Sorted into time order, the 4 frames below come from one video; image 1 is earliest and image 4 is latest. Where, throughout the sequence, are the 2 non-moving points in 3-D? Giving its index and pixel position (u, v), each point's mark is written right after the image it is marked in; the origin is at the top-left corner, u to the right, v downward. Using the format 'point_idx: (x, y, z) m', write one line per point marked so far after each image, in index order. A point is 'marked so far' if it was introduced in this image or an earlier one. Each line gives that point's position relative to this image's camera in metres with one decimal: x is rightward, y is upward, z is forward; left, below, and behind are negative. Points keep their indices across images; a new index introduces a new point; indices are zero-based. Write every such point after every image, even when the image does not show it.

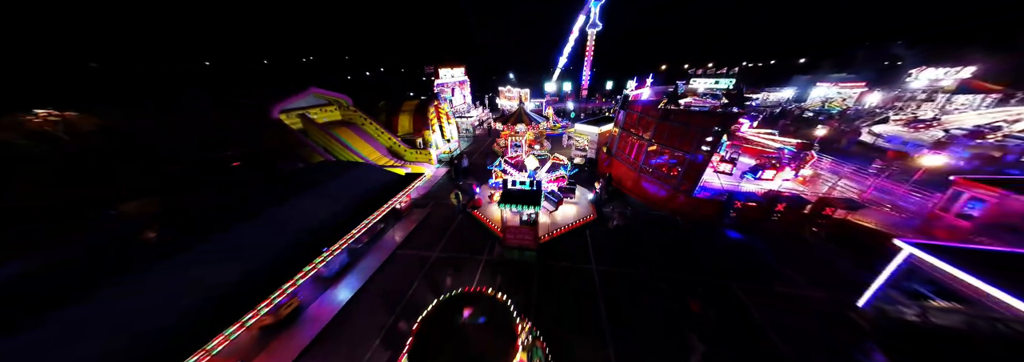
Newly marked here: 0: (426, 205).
0: (-3.7, -1.0, +7.8) m
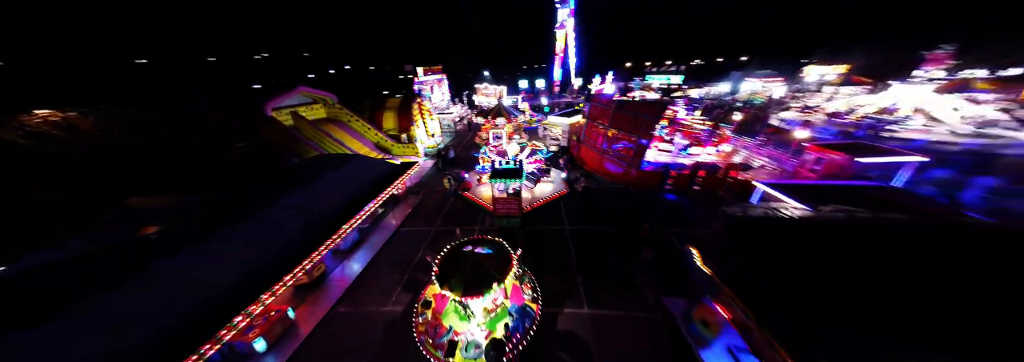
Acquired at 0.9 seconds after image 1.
0: (-4.3, -0.5, +8.7) m
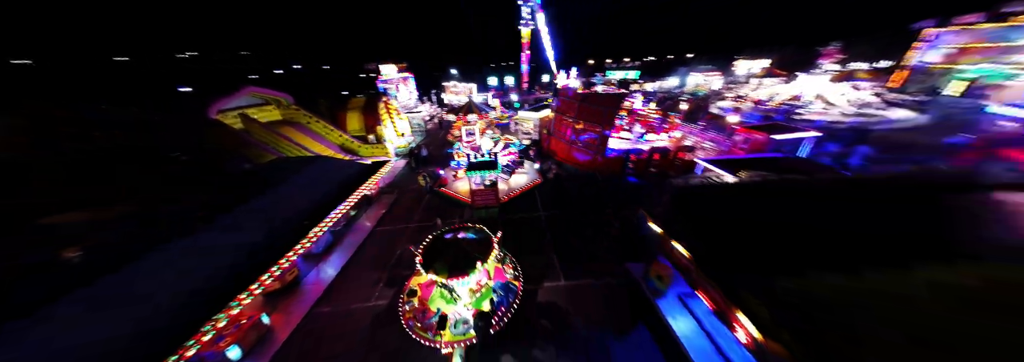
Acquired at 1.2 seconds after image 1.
0: (-5.3, -0.6, +8.5) m
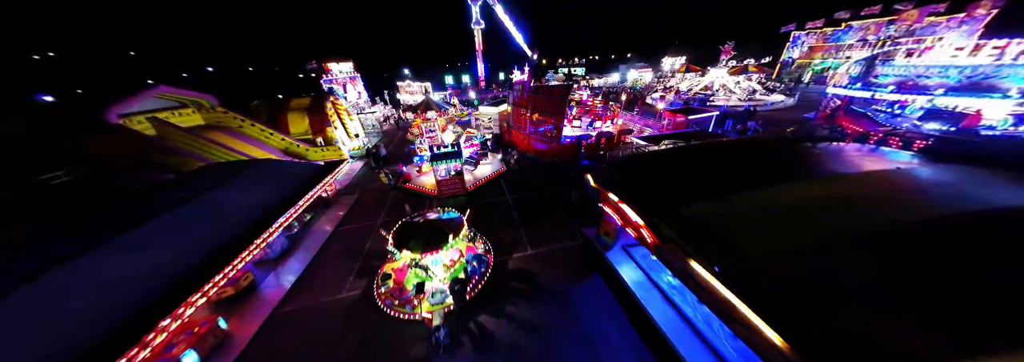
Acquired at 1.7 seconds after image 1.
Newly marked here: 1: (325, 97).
0: (-6.7, -0.7, +8.1) m
1: (-11.8, +5.1, +12.2) m
